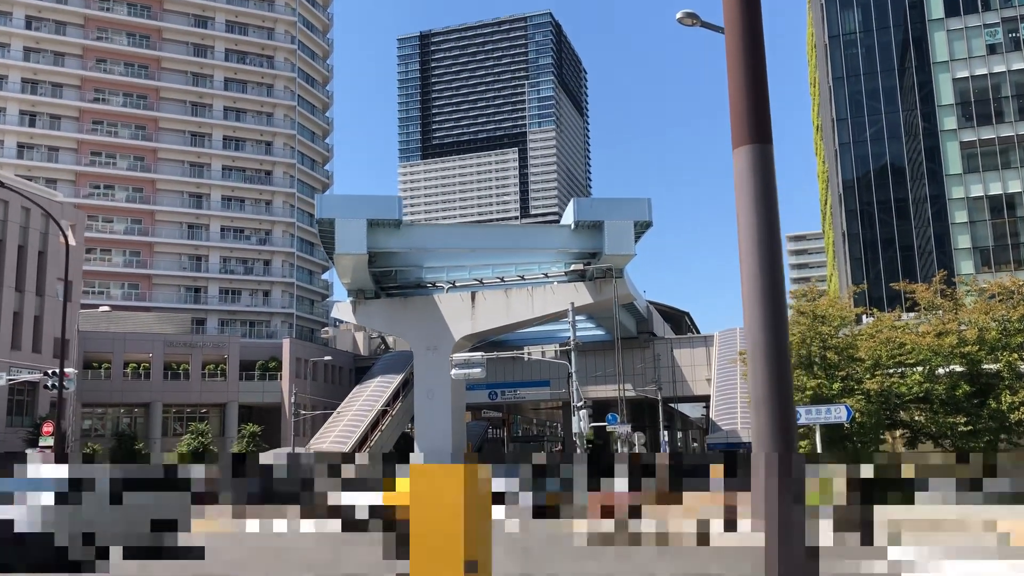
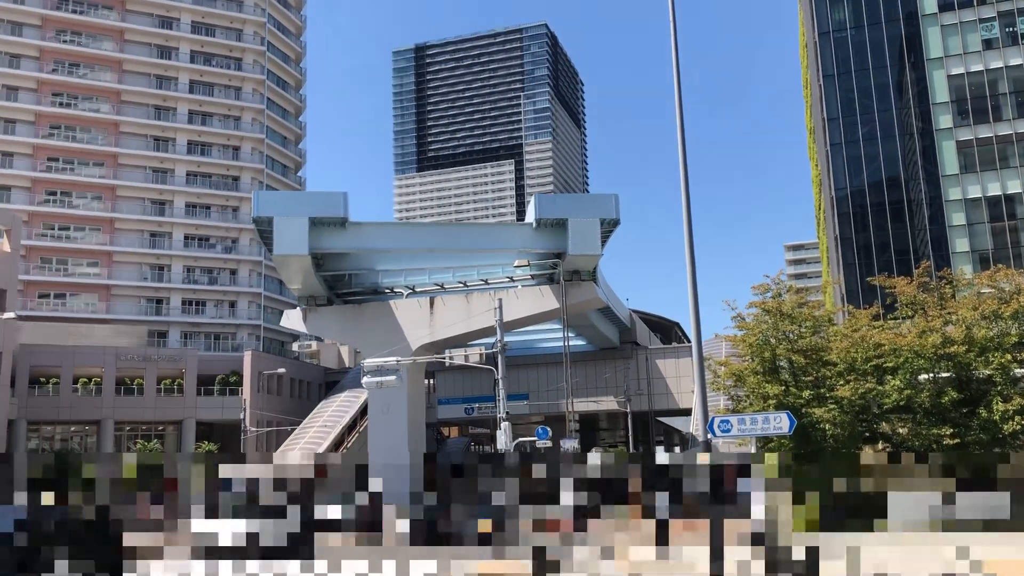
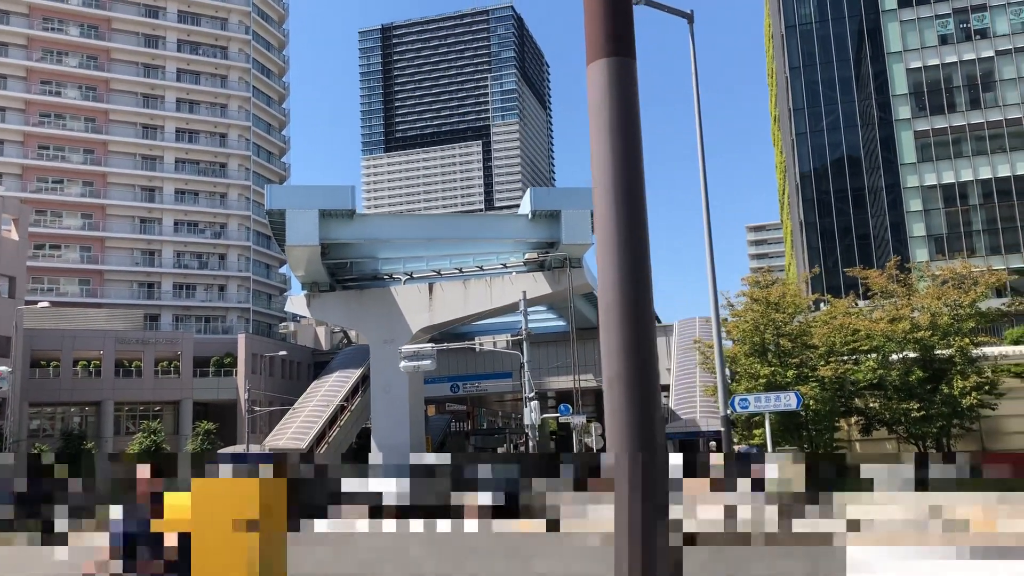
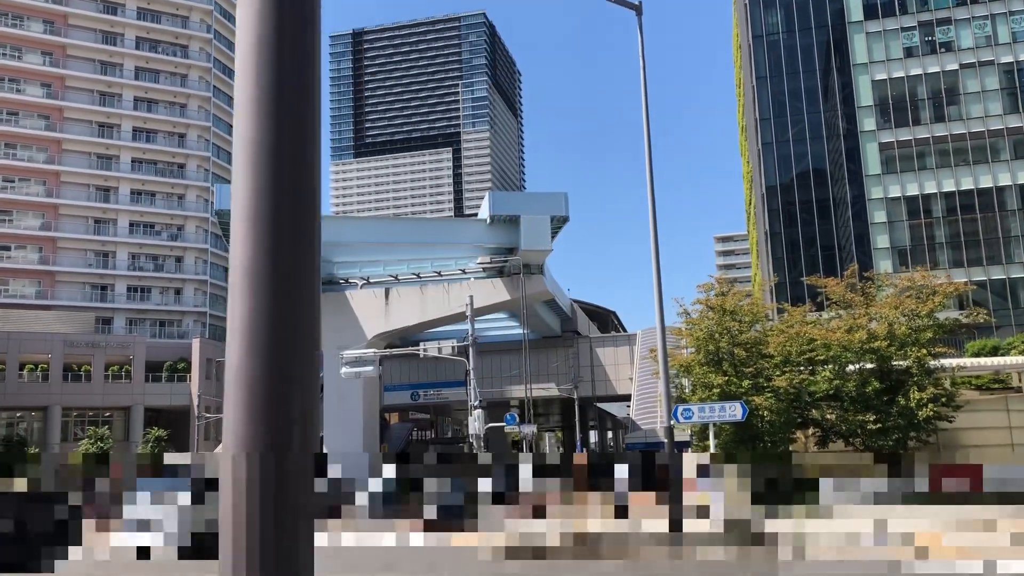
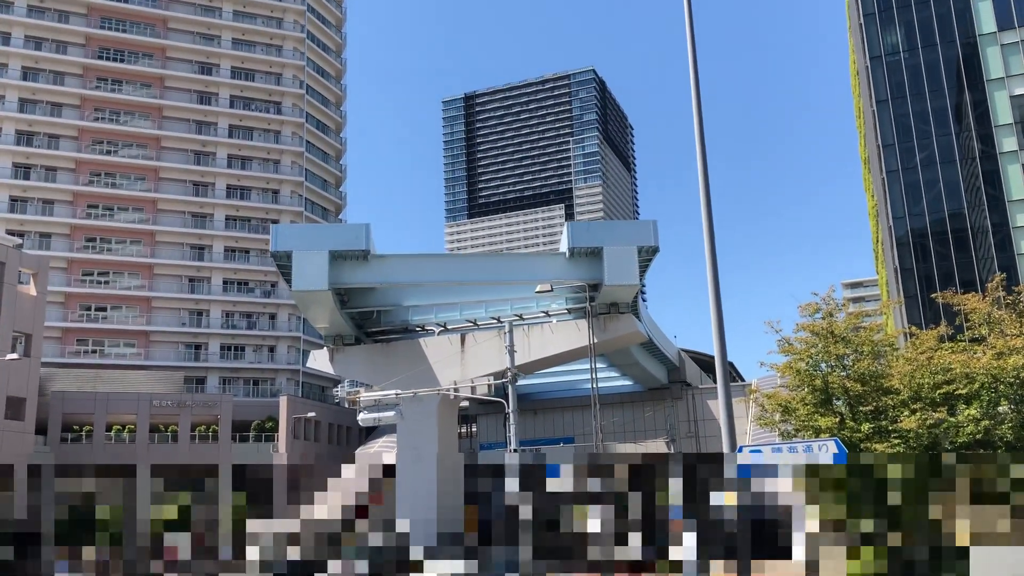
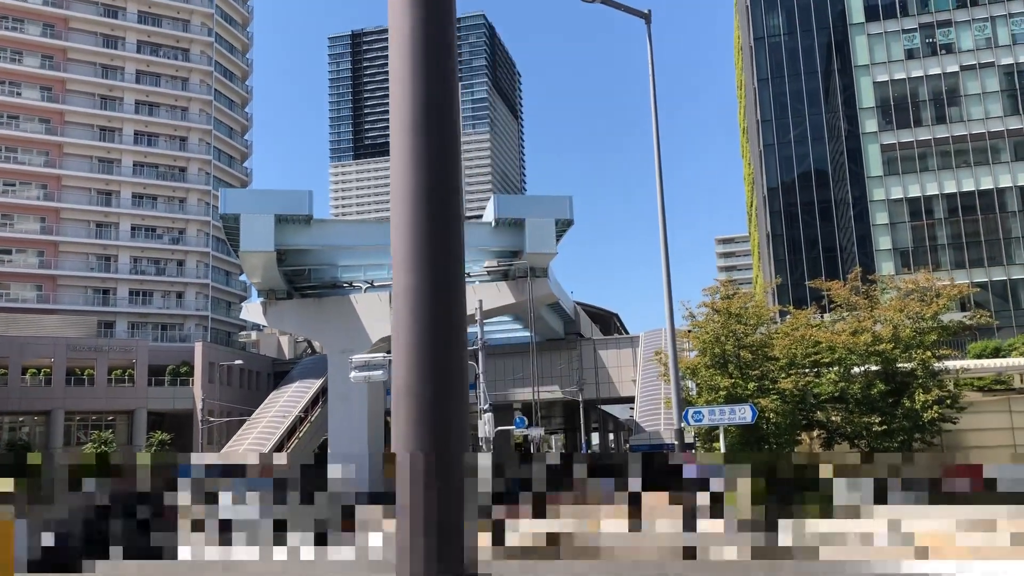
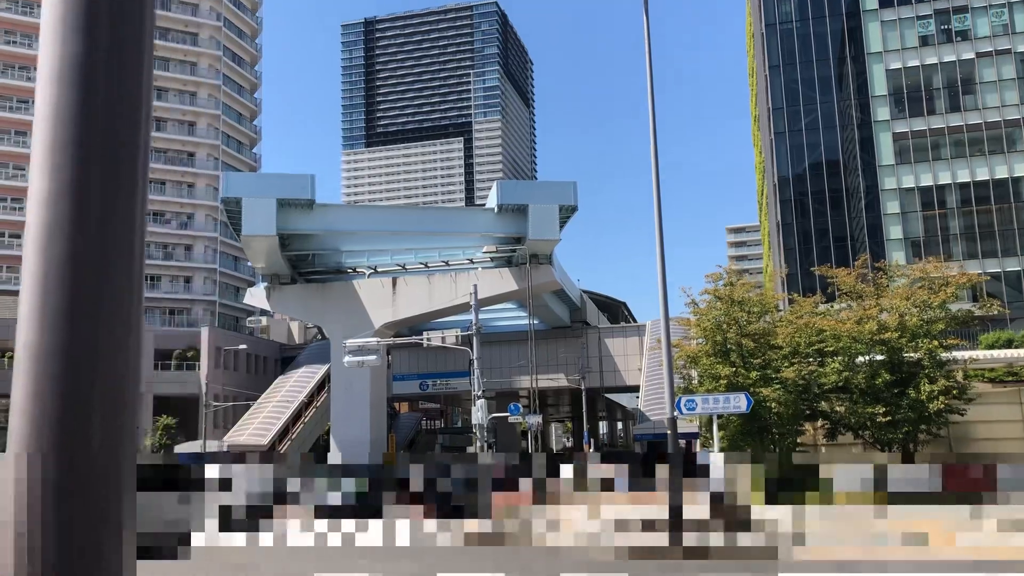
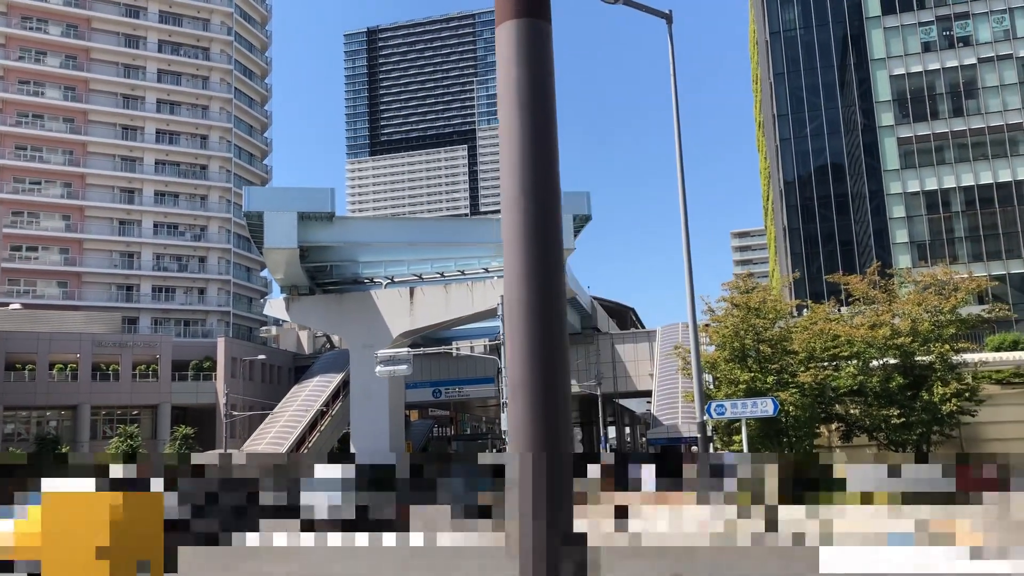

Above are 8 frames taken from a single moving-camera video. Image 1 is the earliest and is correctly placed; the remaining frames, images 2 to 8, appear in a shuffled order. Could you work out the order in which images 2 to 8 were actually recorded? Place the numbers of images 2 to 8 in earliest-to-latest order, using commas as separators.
3, 8, 6, 4, 7, 2, 5
